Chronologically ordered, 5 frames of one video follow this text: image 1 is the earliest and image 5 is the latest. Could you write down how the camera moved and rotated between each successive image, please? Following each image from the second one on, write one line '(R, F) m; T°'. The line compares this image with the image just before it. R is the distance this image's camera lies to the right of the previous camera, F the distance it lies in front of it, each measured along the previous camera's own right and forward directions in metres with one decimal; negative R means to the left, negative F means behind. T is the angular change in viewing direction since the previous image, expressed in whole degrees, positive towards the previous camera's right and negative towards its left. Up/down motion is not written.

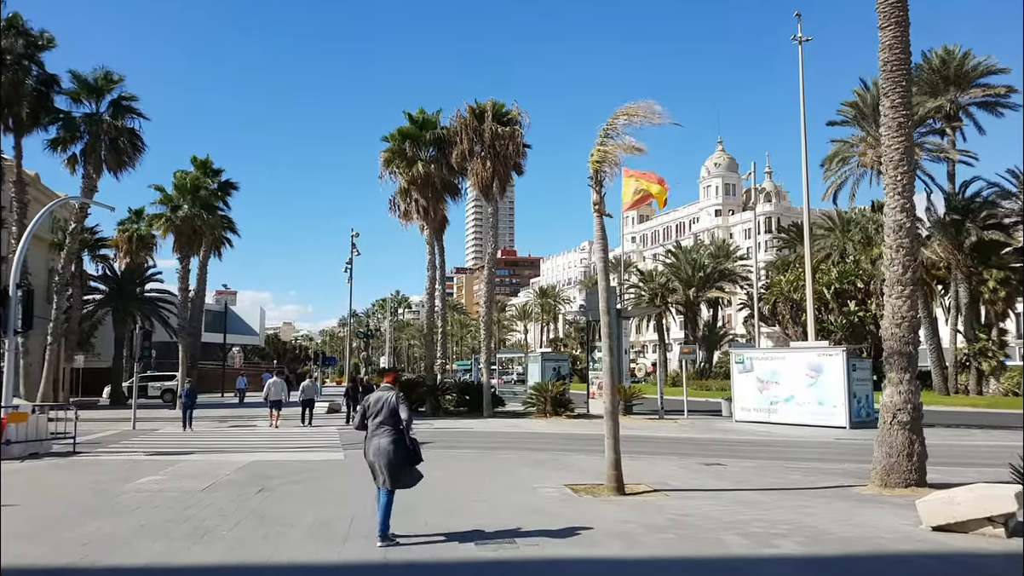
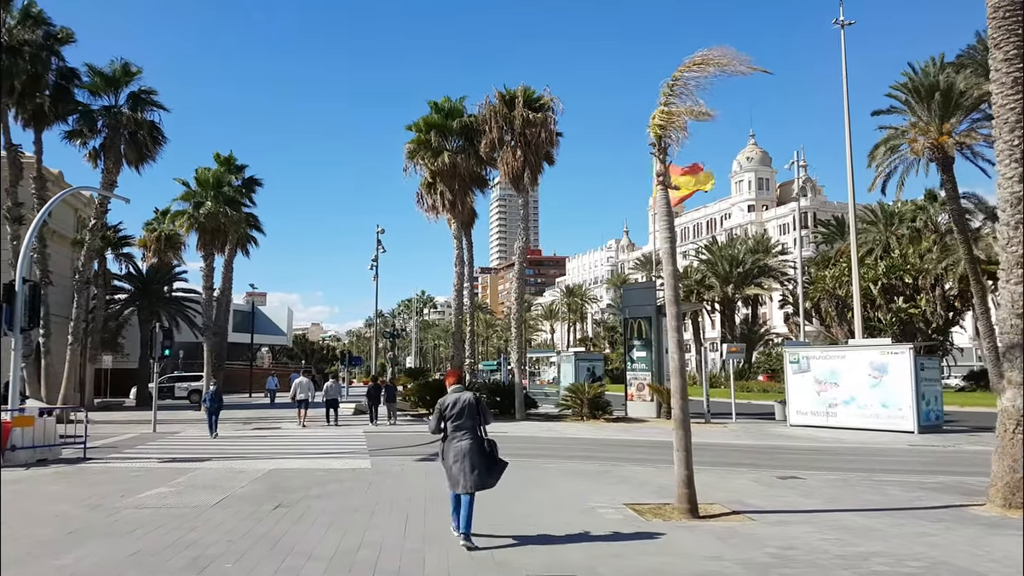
(-0.3, +1.4) m; -2°
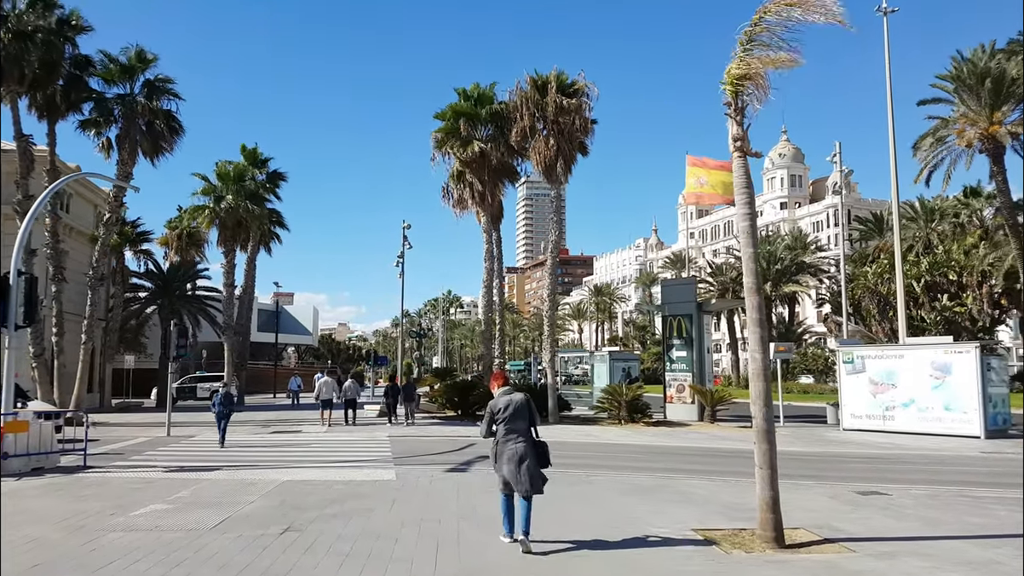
(-0.2, +1.4) m; -2°
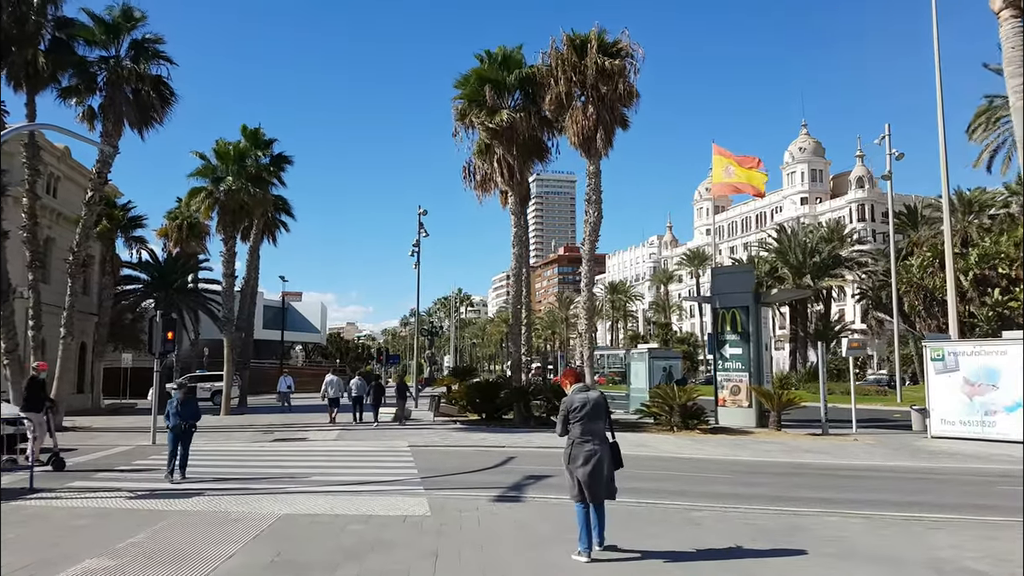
(-0.8, +2.9) m; -1°
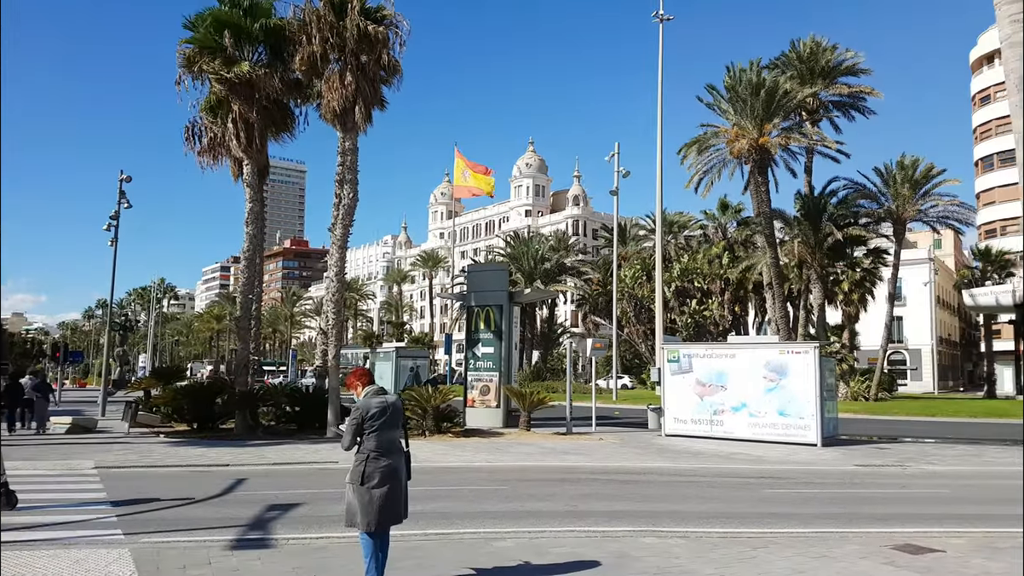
(-0.4, +2.1) m; +21°
